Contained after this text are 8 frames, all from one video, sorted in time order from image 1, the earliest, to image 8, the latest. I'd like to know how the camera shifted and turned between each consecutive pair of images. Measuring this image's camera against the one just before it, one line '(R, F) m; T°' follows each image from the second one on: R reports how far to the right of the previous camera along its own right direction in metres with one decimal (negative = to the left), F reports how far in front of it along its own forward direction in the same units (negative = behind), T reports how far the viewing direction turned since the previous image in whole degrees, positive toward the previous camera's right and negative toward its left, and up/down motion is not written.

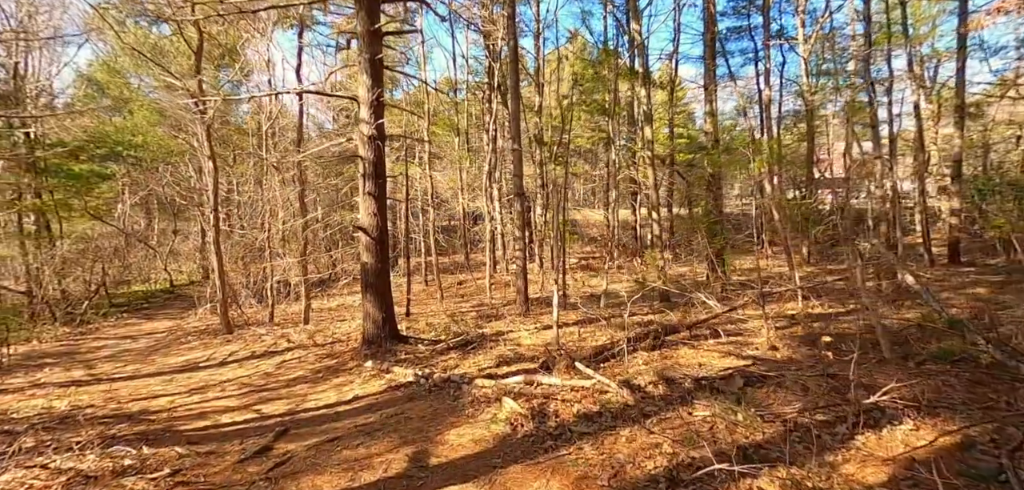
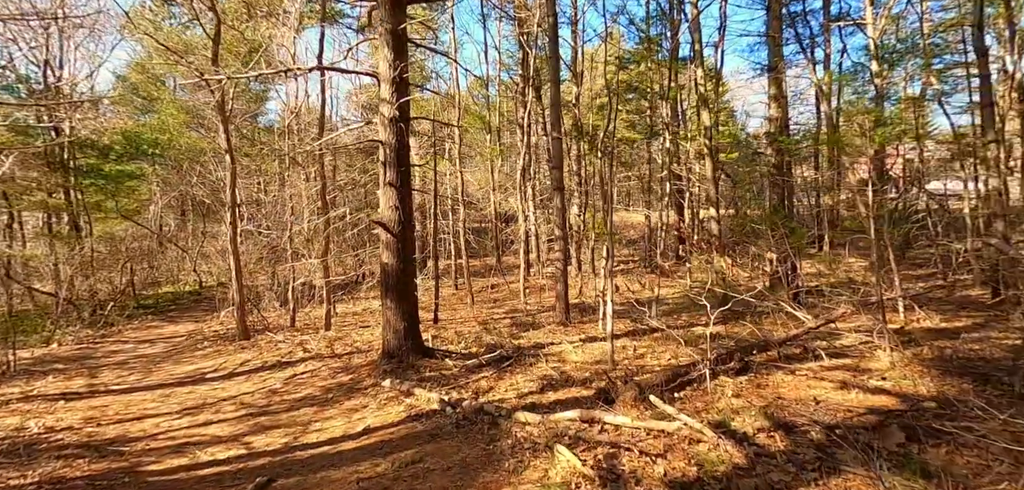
(-0.1, +1.0) m; -3°
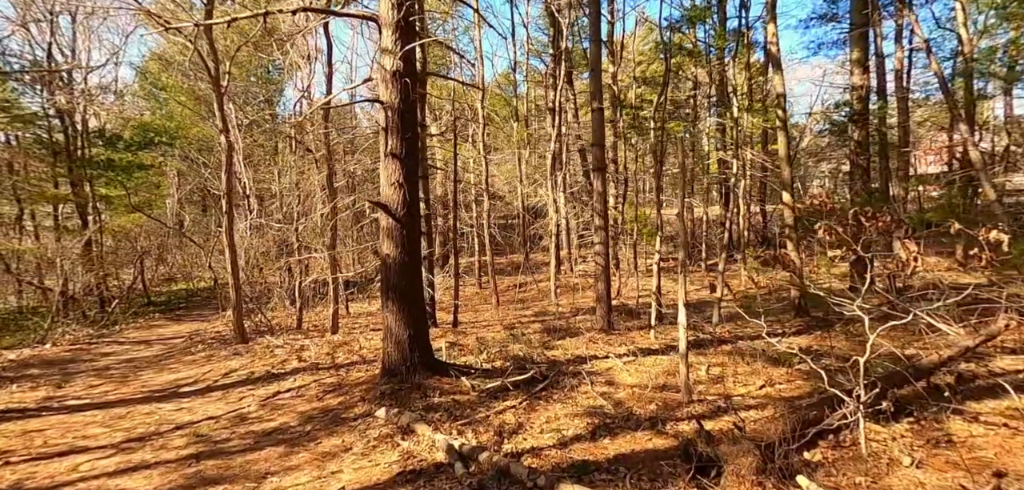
(-0.1, +1.3) m; -3°
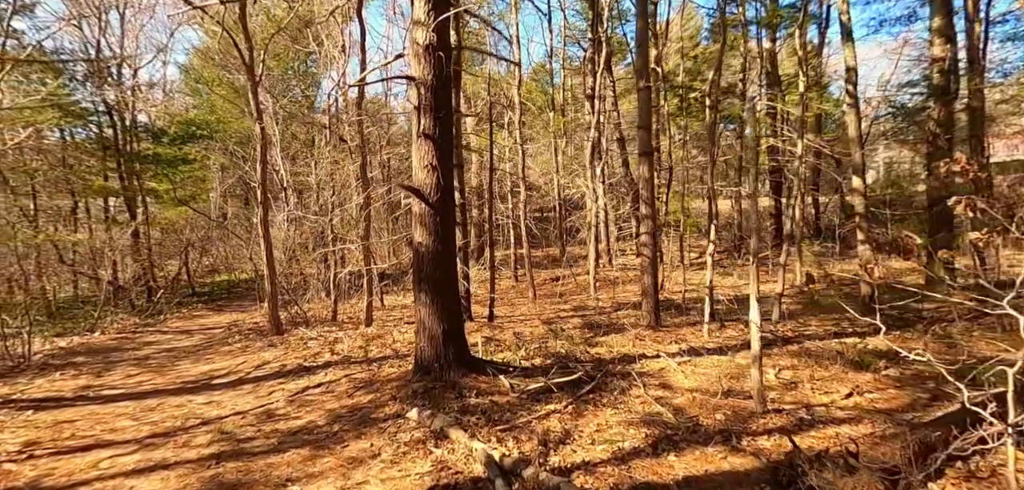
(-0.1, +0.4) m; -4°
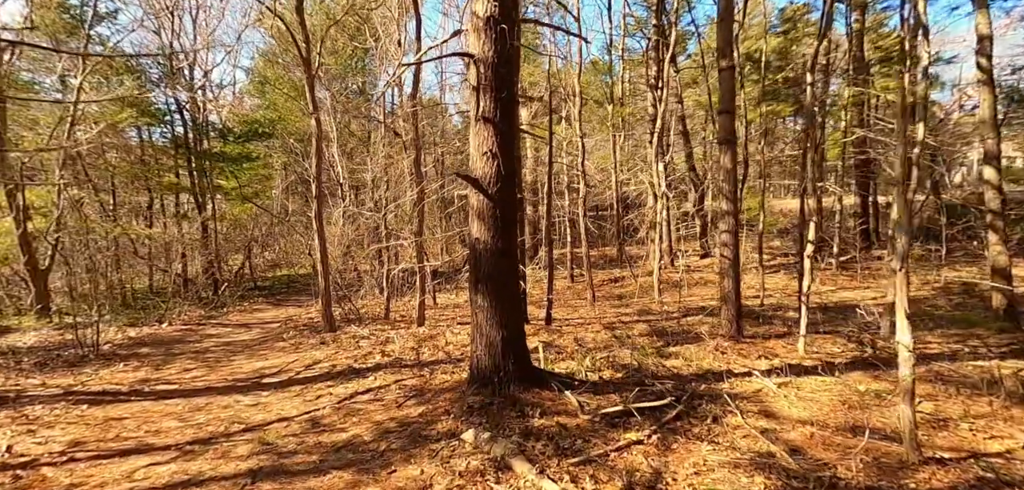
(-0.1, +0.5) m; -5°
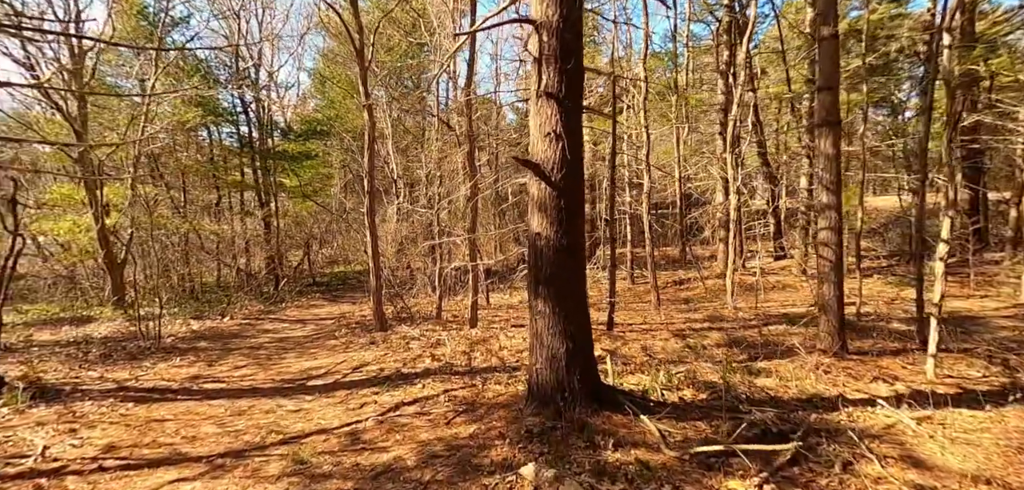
(-0.1, +0.5) m; -6°
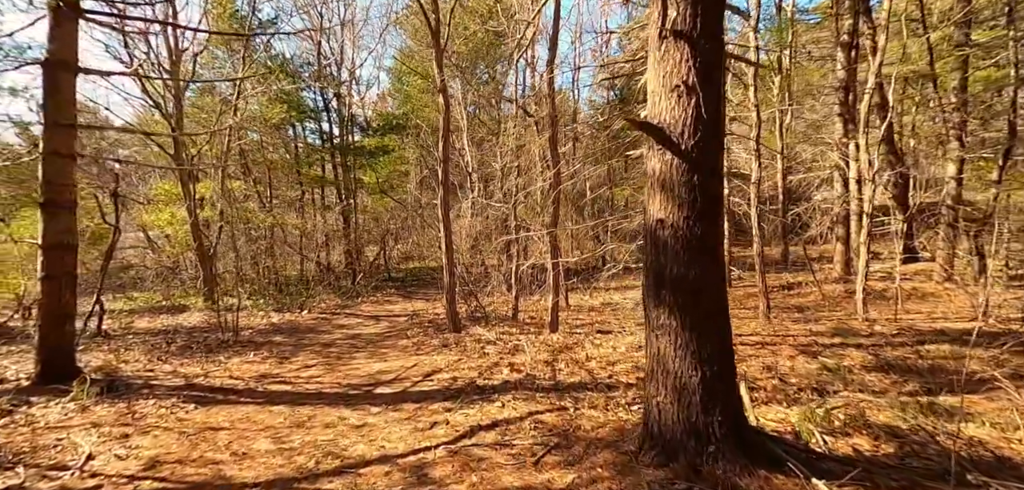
(-0.2, +0.8) m; -7°
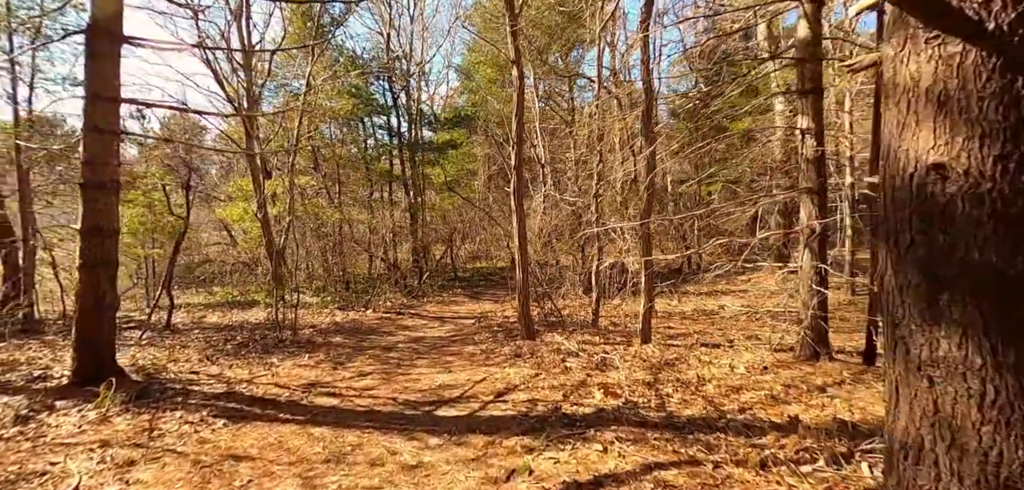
(-0.2, +1.1) m; -7°
